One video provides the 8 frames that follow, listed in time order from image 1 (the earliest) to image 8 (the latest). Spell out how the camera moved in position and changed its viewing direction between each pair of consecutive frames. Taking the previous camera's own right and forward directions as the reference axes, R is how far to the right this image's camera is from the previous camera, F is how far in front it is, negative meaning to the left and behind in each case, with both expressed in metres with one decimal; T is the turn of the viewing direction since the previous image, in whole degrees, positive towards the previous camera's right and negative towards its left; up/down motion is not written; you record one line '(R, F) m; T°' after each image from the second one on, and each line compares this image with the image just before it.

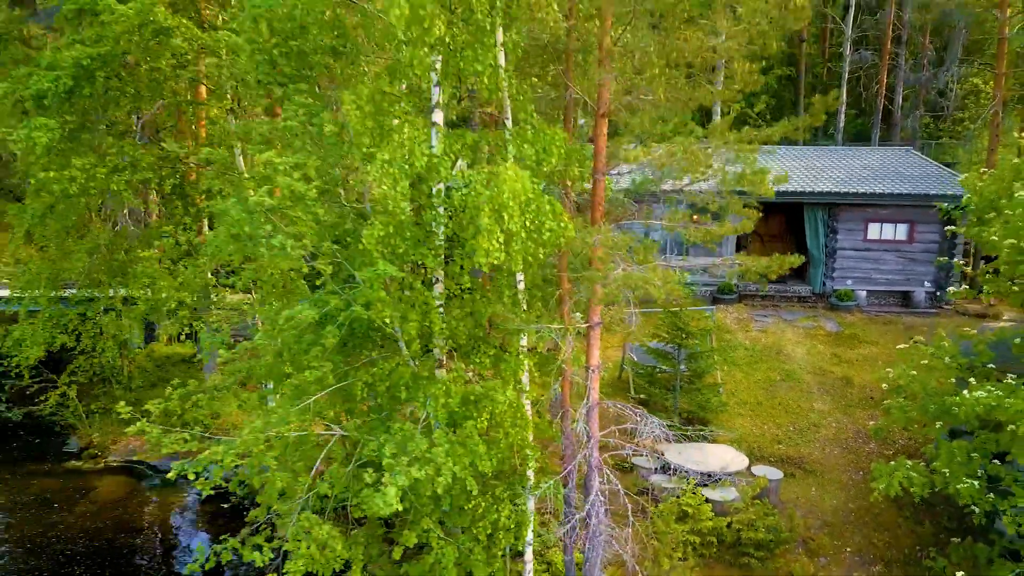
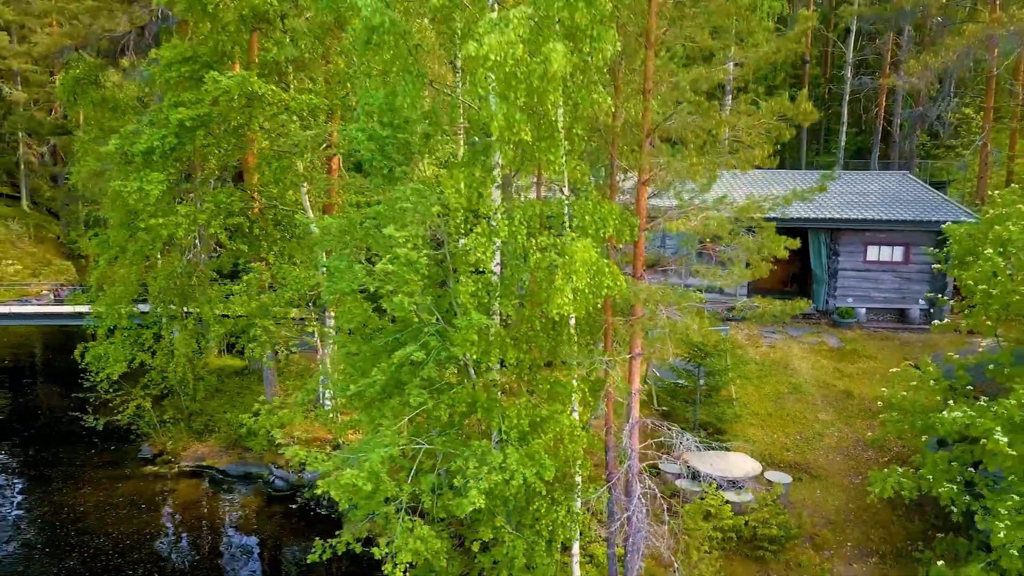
(-0.5, -1.2) m; 0°
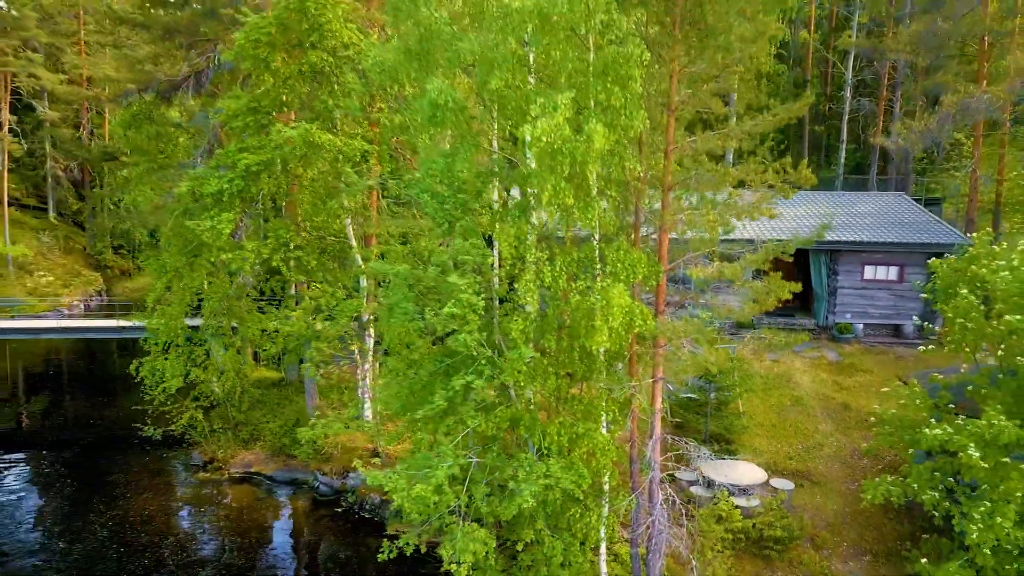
(-0.4, -1.0) m; 0°
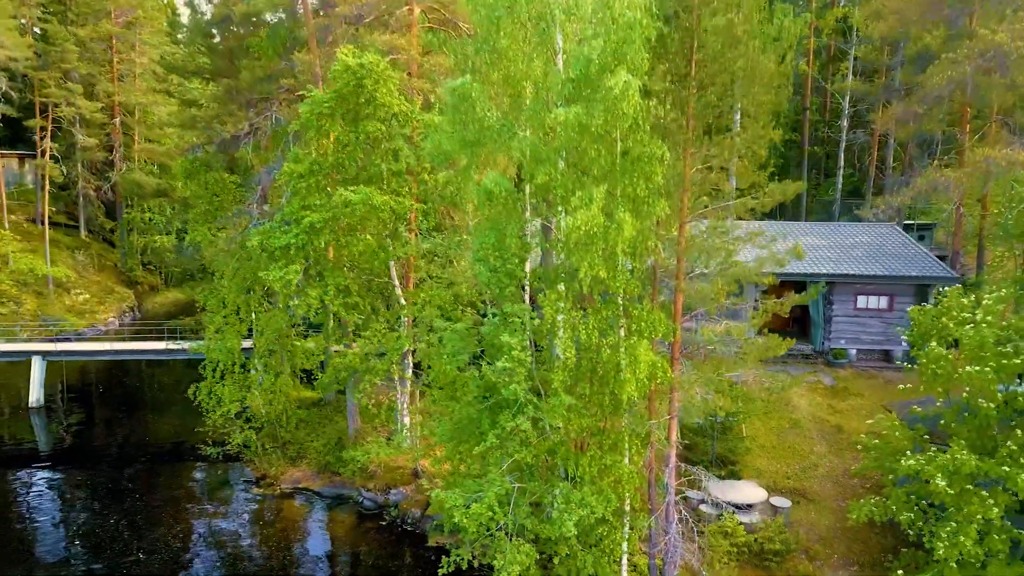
(-0.4, -1.4) m; 0°
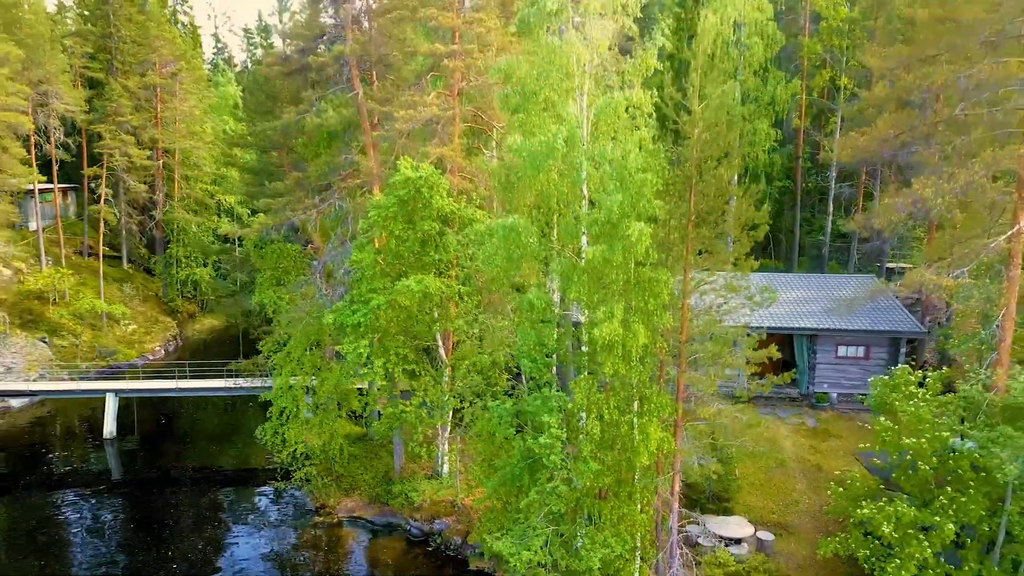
(-0.5, -2.3) m; 0°
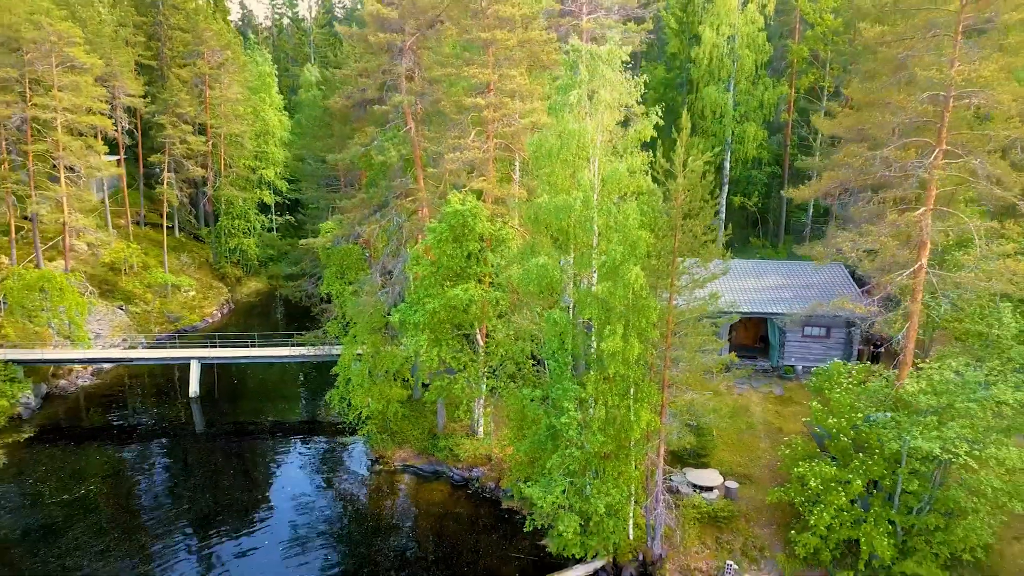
(-0.4, -3.7) m; 0°
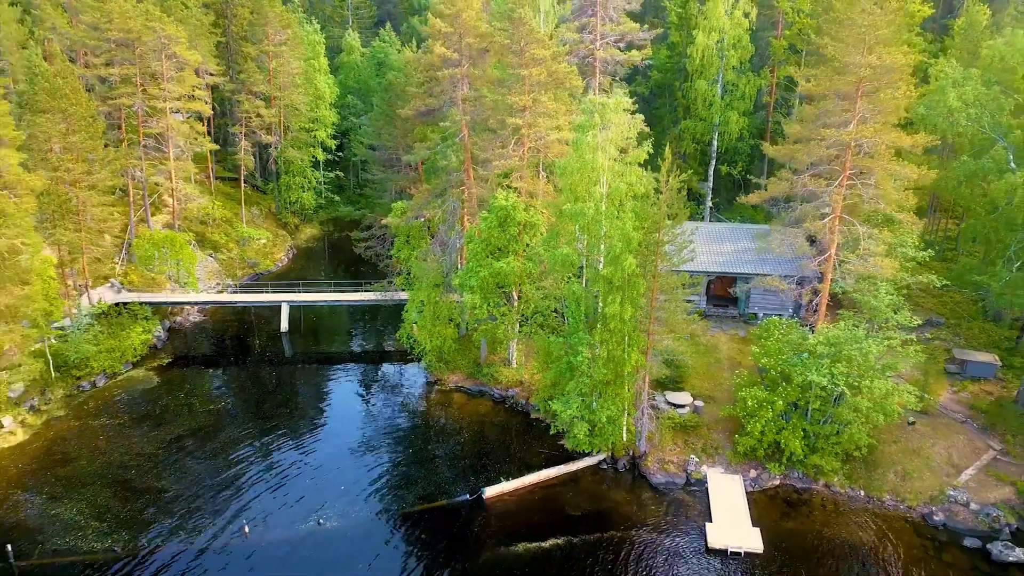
(-0.6, -6.4) m; -1°
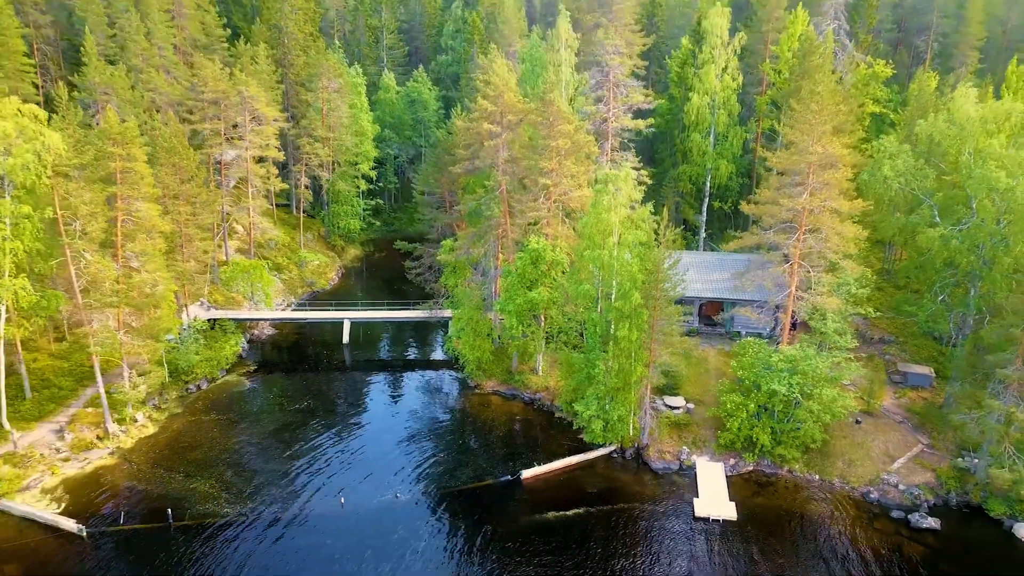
(-1.0, -6.2) m; 0°
